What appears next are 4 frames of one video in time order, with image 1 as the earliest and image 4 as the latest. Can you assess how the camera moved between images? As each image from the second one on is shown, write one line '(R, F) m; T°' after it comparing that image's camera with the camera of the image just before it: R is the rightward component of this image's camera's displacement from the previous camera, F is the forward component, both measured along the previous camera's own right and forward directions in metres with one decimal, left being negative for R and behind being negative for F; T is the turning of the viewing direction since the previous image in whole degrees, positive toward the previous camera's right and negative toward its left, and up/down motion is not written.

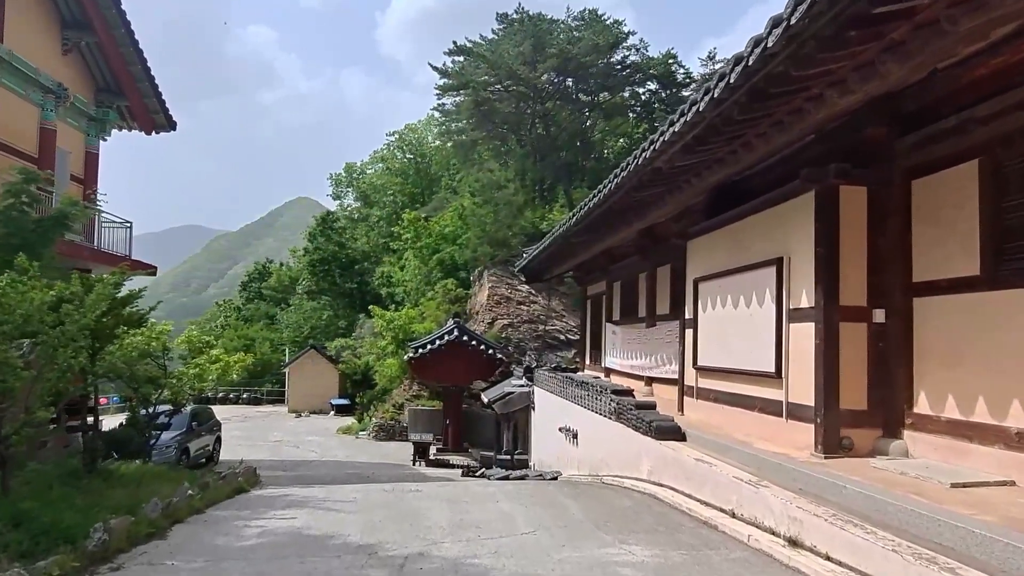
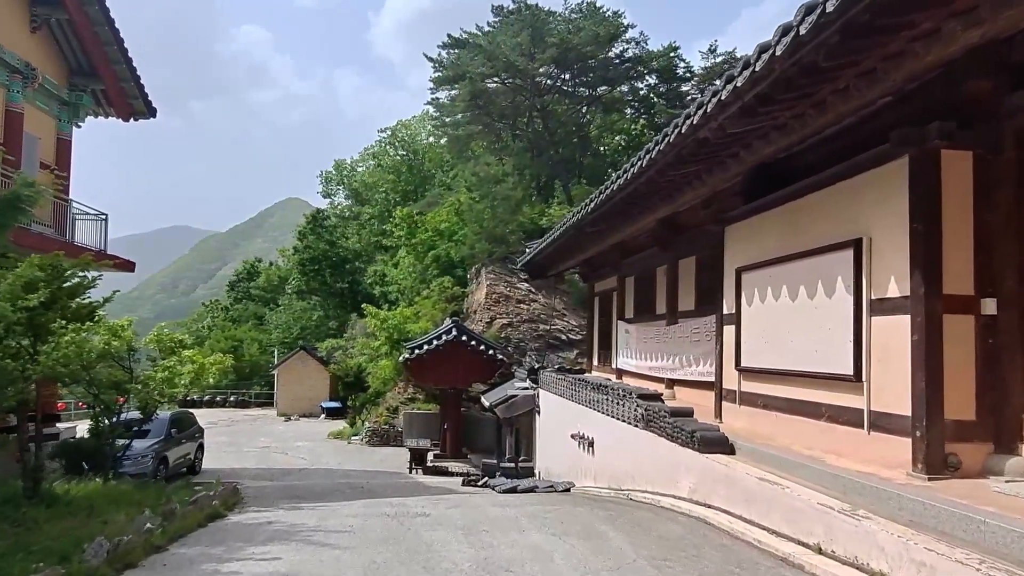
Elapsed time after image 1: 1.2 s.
(-0.2, +1.0) m; +1°
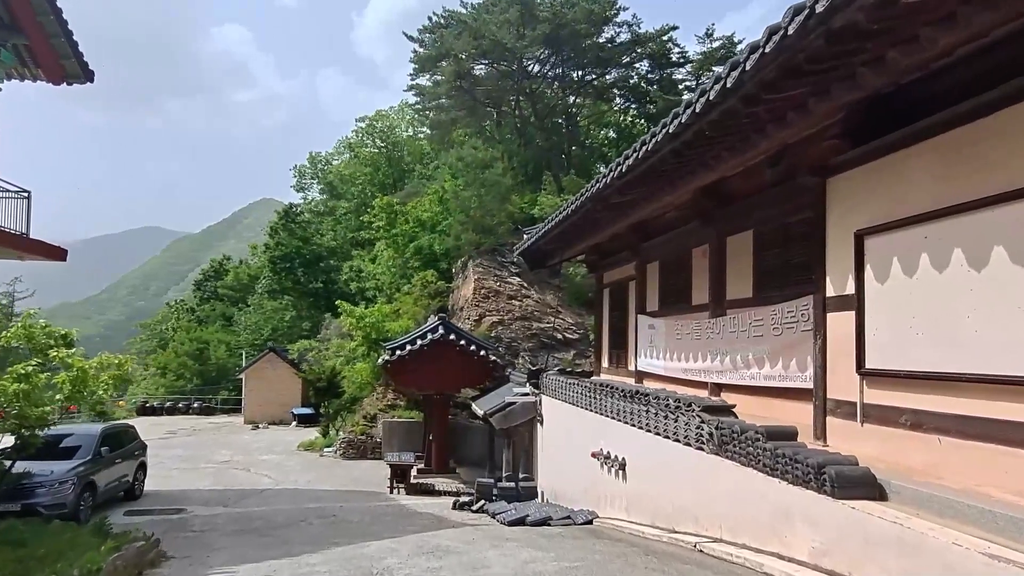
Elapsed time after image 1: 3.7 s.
(-0.3, +2.1) m; +2°
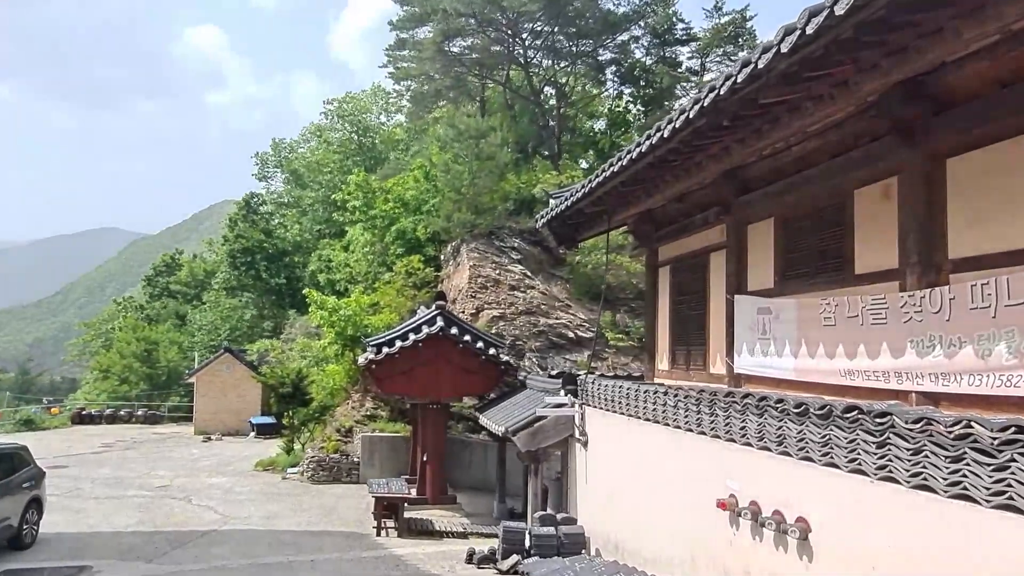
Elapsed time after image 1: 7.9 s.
(-0.8, +3.4) m; +2°
